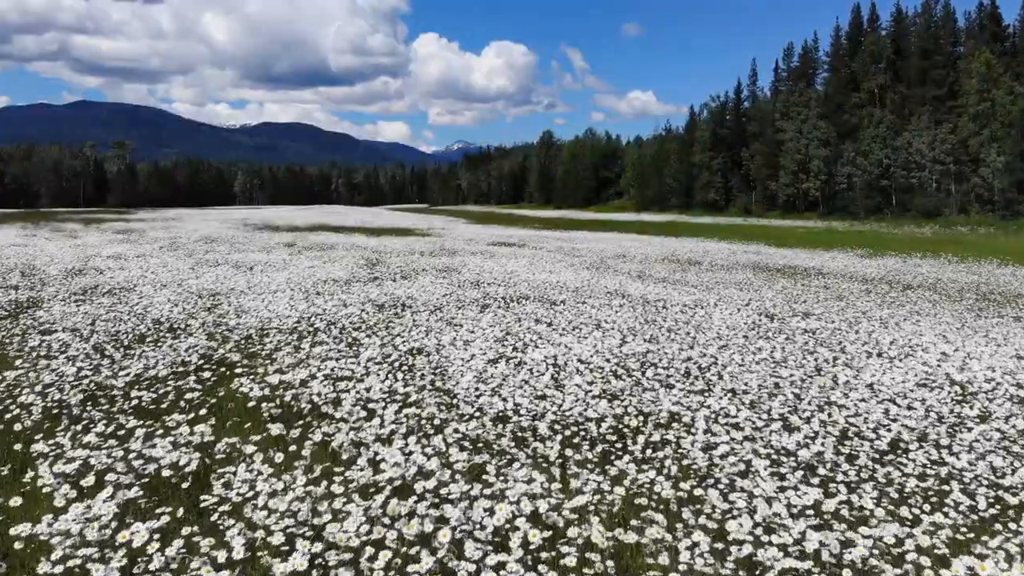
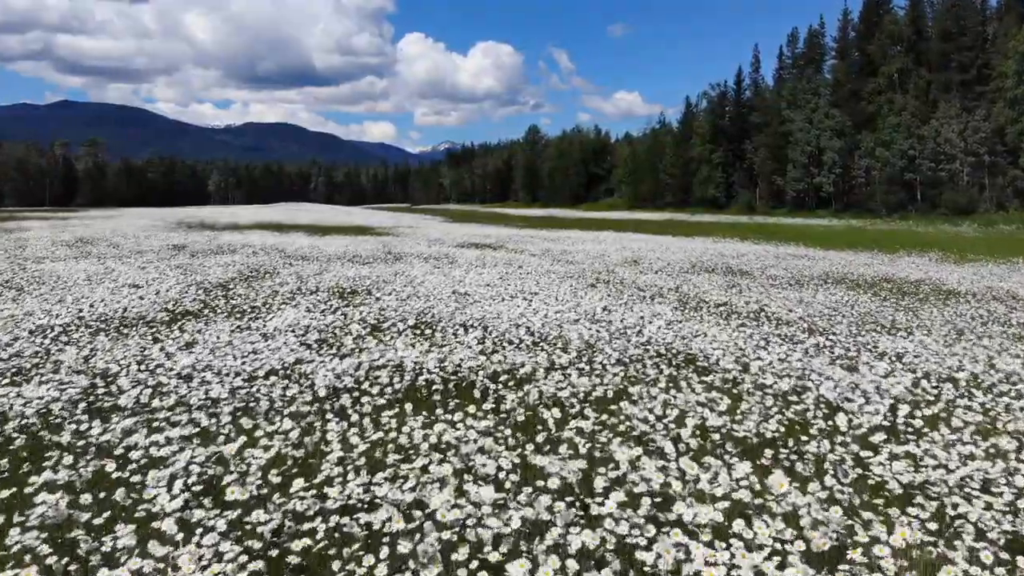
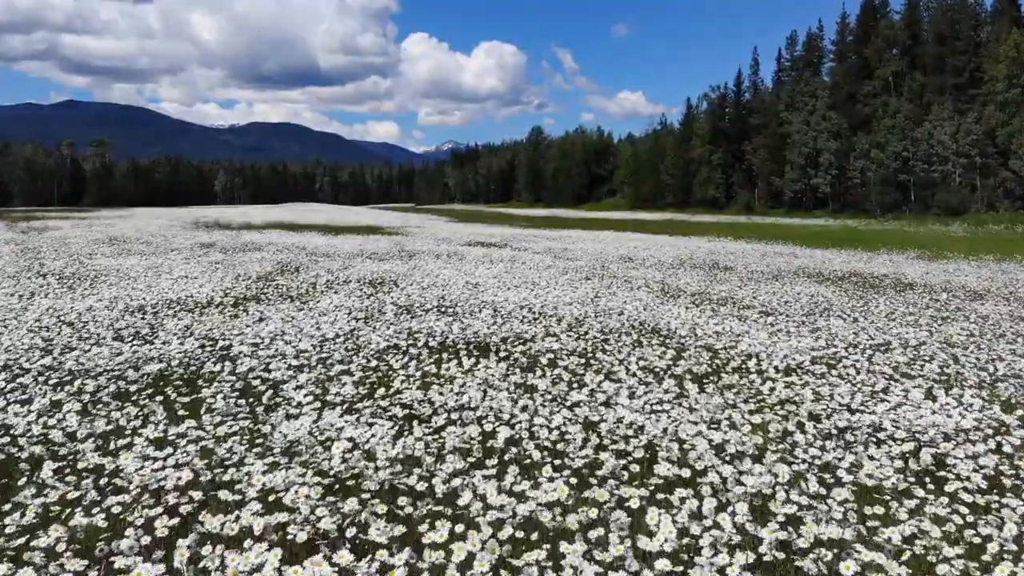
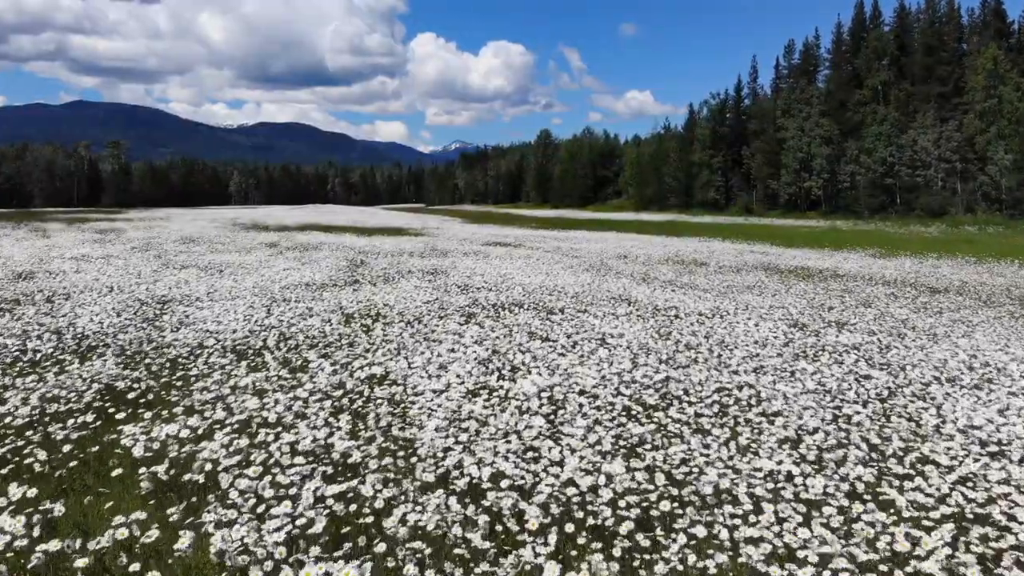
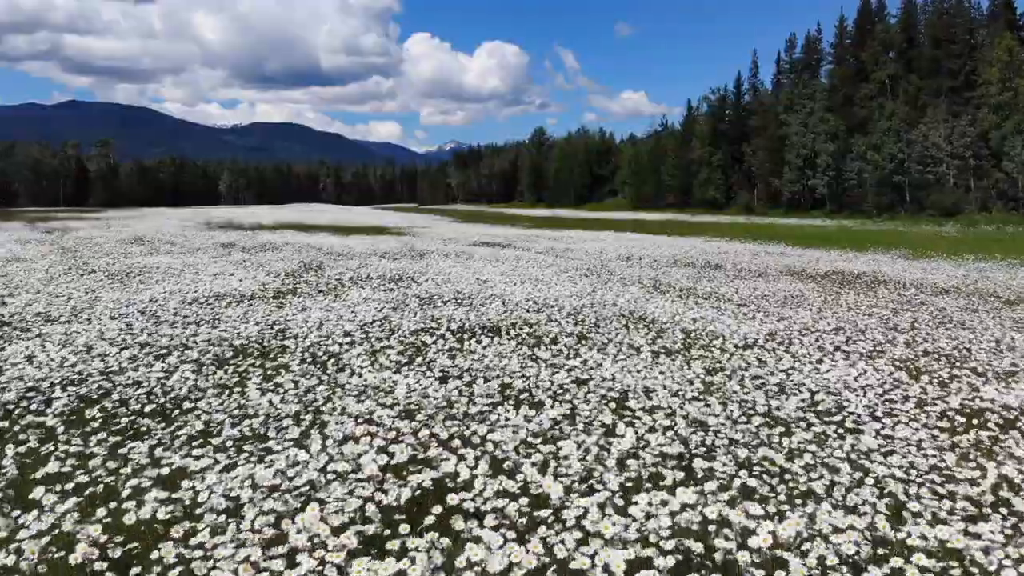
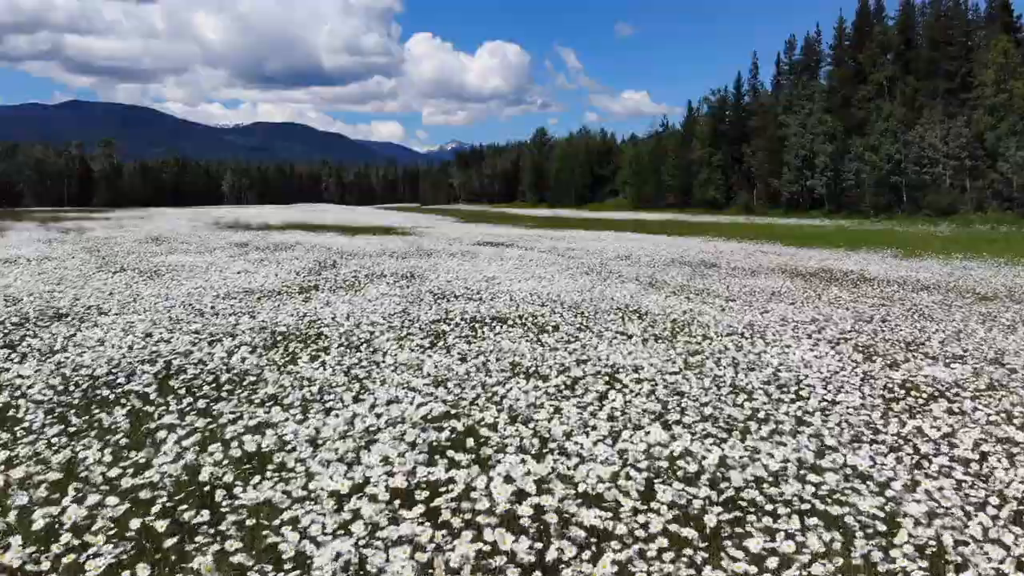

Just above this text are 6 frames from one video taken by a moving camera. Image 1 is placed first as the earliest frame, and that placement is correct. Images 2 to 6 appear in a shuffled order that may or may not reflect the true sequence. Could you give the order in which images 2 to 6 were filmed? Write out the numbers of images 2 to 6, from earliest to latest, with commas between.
4, 6, 5, 3, 2
